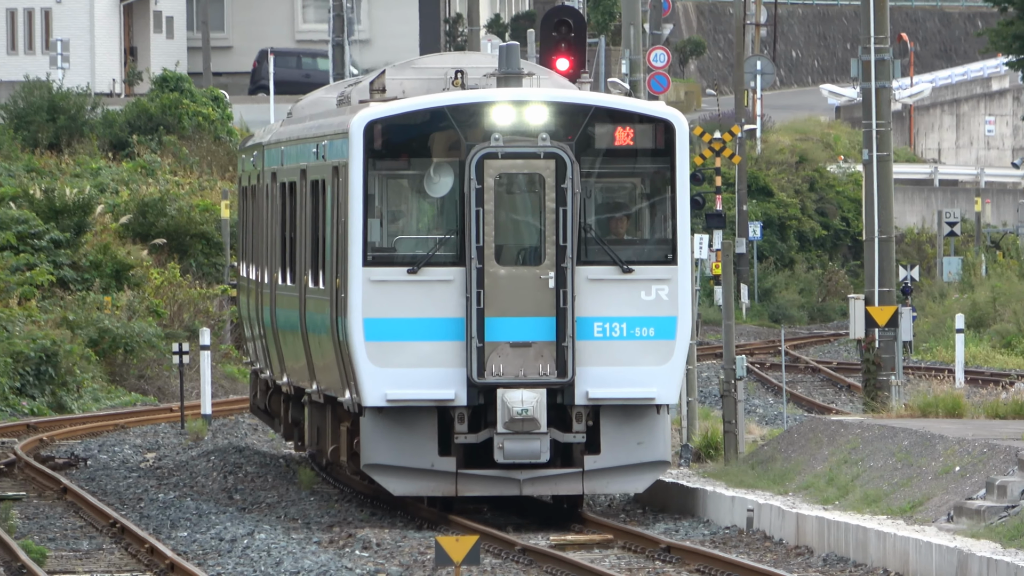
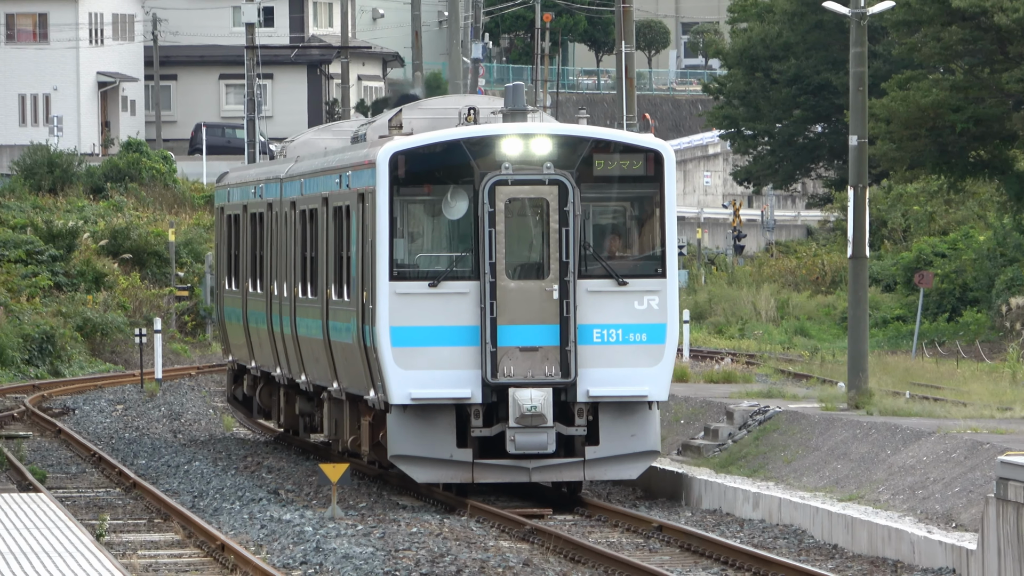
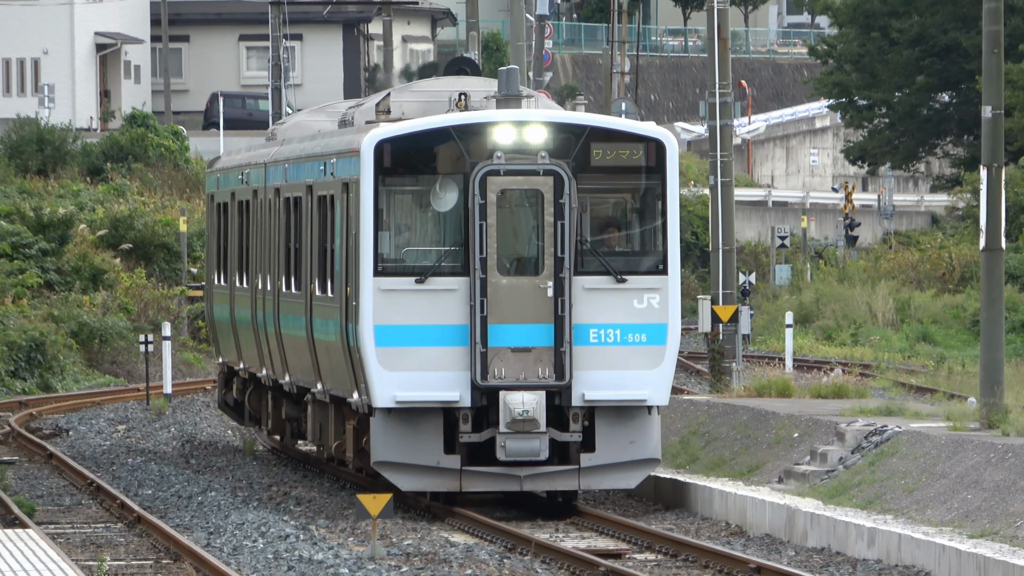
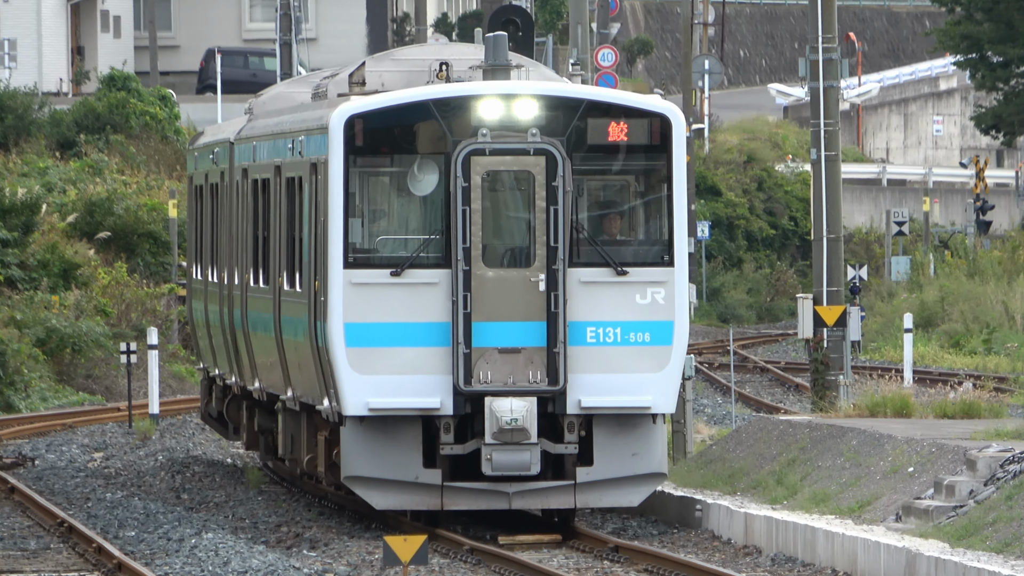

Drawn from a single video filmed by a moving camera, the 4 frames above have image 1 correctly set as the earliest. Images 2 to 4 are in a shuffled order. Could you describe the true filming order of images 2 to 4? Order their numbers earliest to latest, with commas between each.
4, 3, 2
